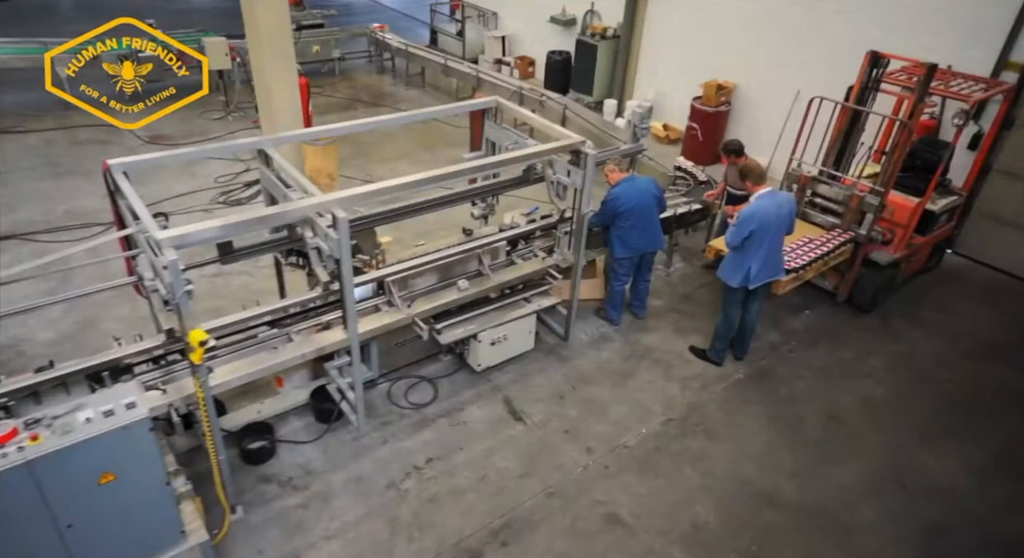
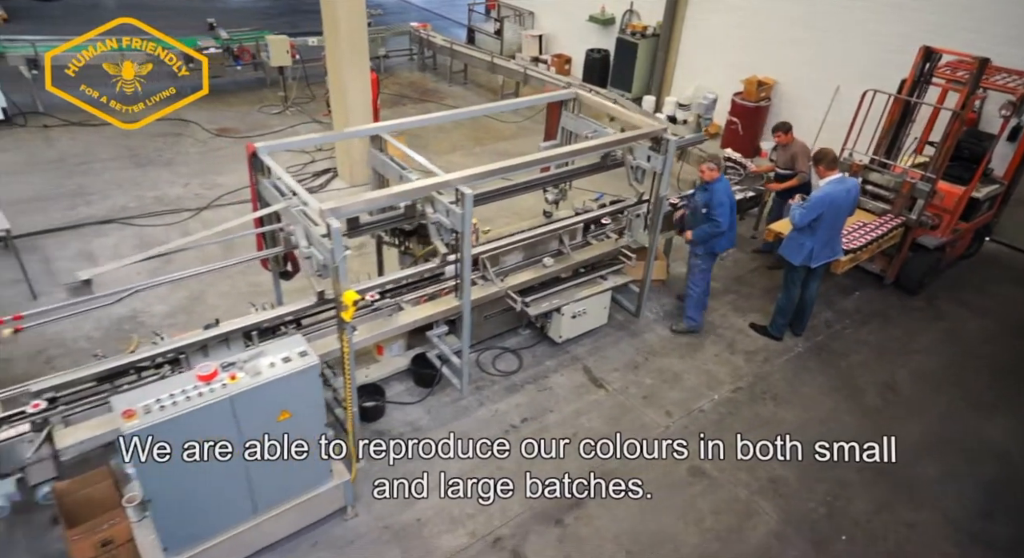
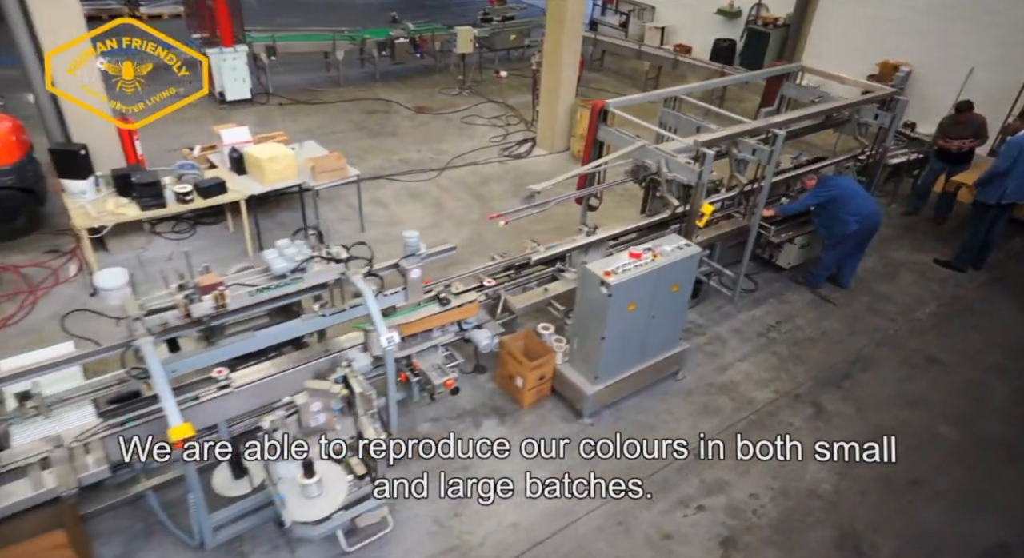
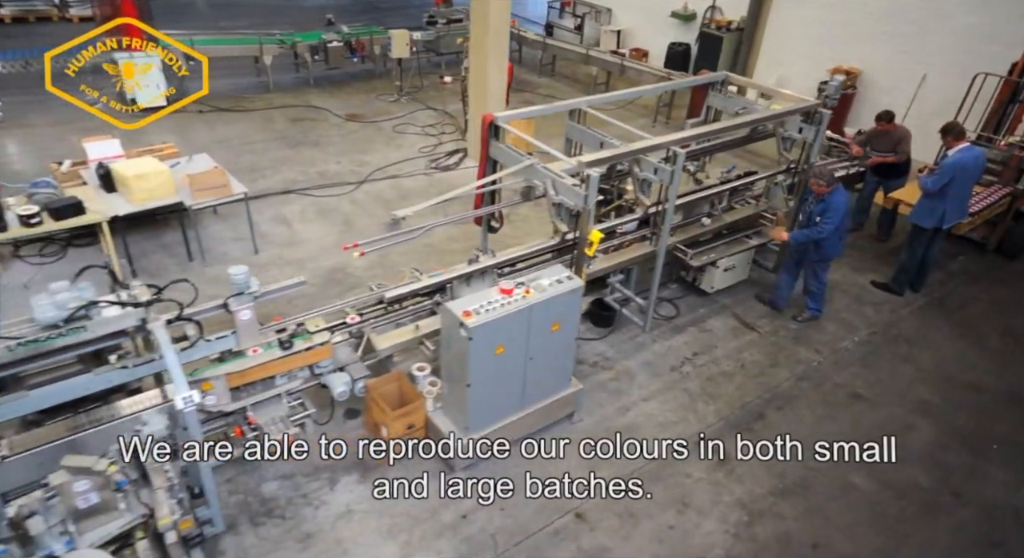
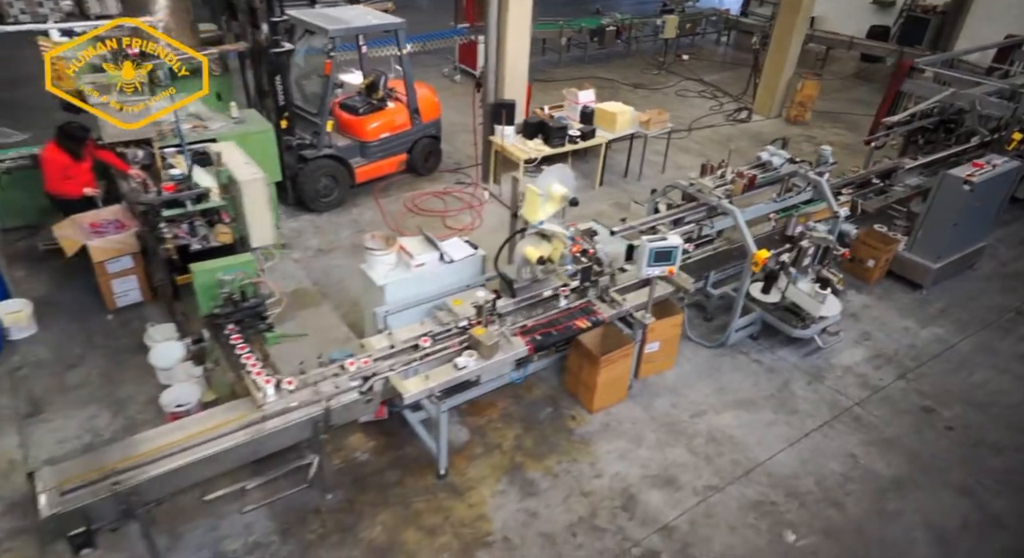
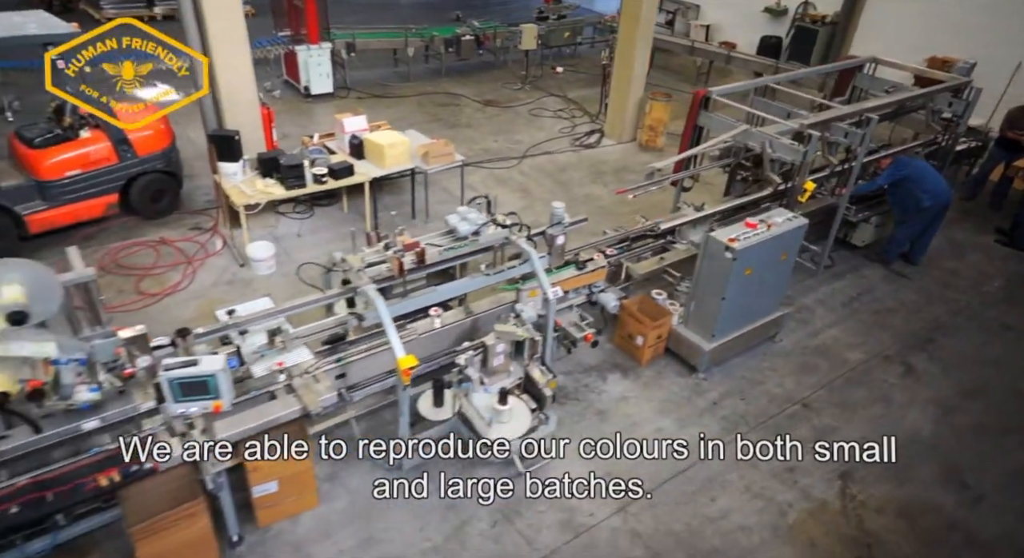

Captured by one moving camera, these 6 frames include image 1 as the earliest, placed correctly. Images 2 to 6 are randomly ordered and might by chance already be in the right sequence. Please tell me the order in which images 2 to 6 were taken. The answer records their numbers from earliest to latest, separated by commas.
2, 4, 3, 6, 5
